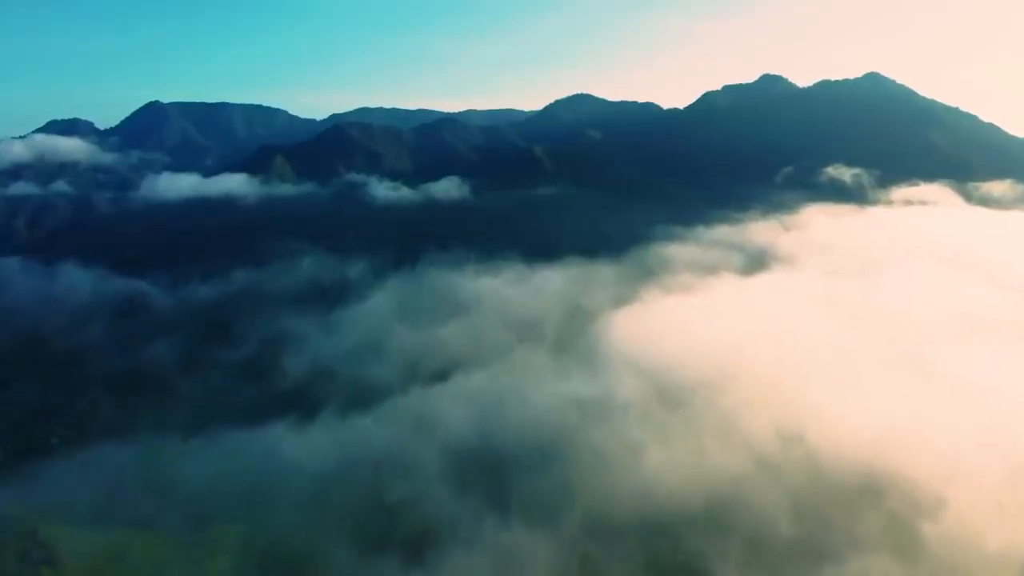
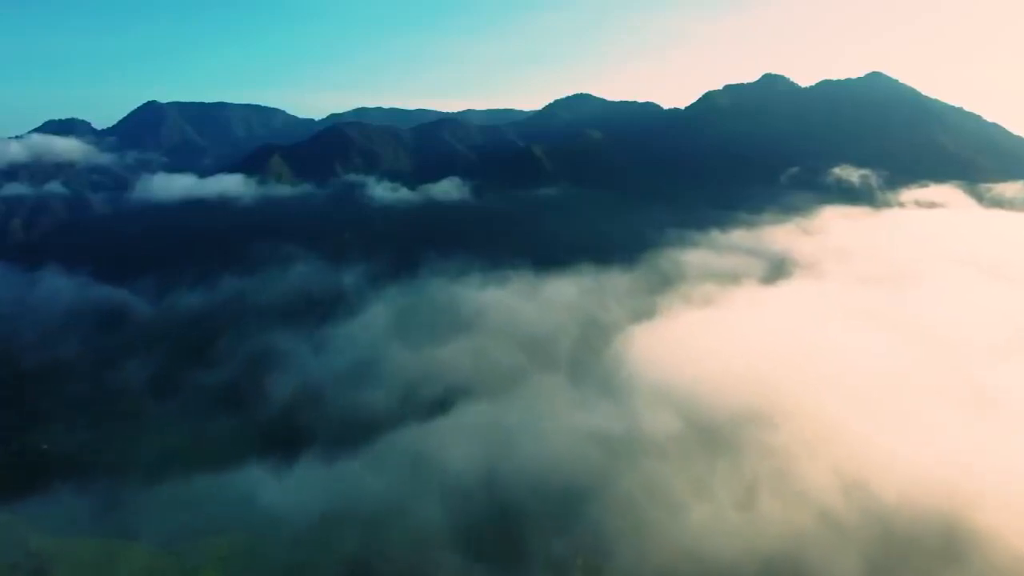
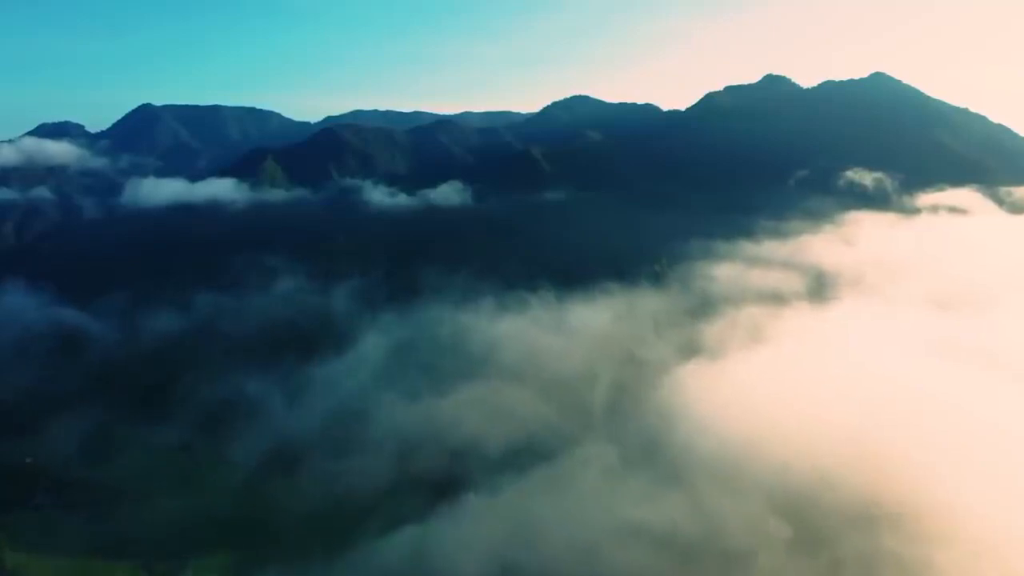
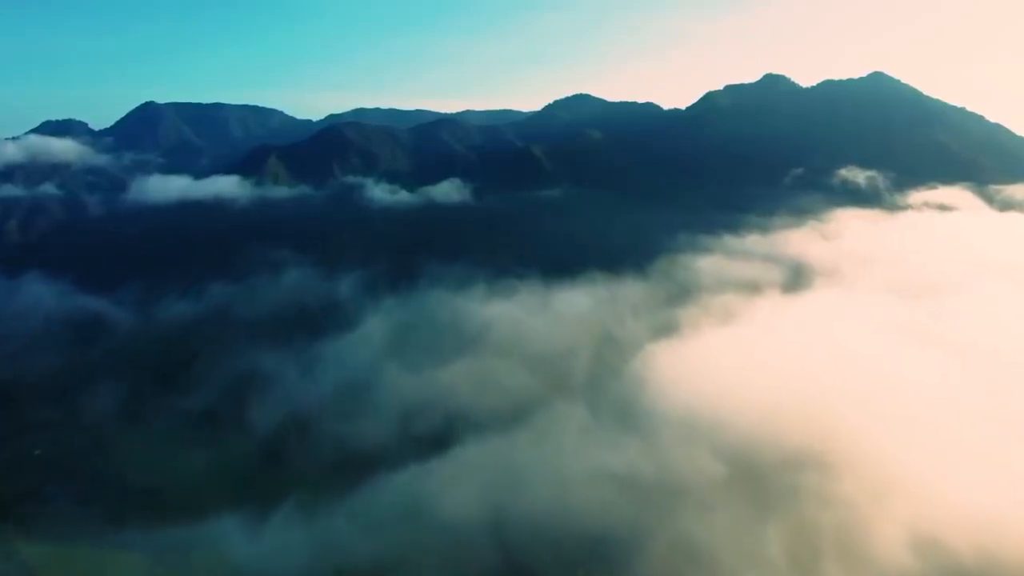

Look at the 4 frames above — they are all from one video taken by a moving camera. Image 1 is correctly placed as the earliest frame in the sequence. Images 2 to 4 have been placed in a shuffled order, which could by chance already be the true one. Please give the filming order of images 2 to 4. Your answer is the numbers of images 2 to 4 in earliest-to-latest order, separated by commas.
2, 4, 3
